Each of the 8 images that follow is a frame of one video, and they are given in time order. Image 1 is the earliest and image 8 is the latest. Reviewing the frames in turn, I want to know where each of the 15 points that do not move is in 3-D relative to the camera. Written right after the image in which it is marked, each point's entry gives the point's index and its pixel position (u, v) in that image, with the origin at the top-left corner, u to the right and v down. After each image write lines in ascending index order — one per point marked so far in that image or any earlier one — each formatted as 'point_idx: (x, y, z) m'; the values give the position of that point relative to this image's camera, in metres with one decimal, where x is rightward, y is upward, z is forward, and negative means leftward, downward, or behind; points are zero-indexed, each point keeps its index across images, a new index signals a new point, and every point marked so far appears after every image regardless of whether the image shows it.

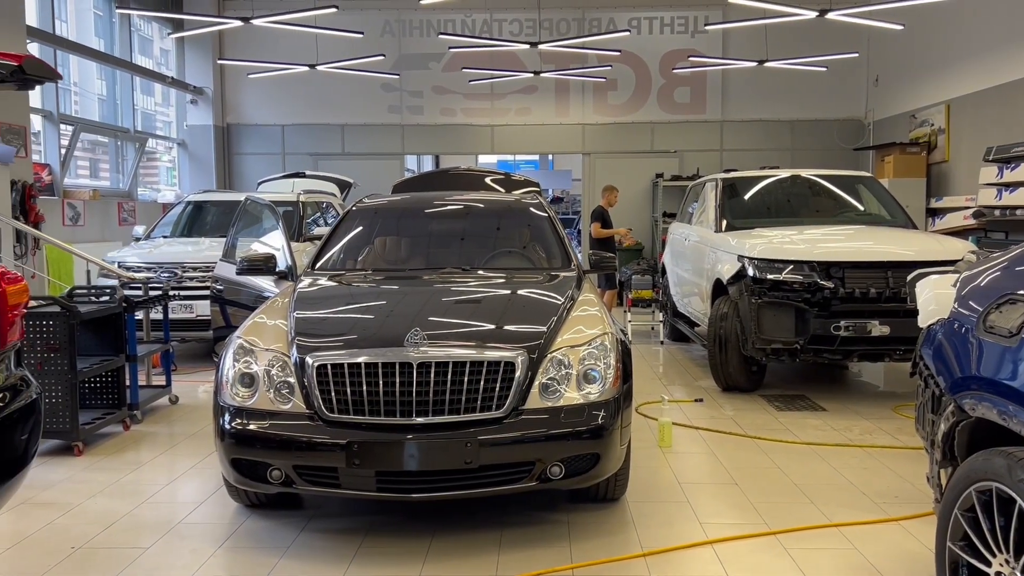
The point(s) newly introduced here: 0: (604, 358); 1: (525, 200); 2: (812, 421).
0: (+0.4, -0.3, +3.3) m
1: (+0.1, +0.6, +5.5) m
2: (+1.8, -0.8, +5.1) m
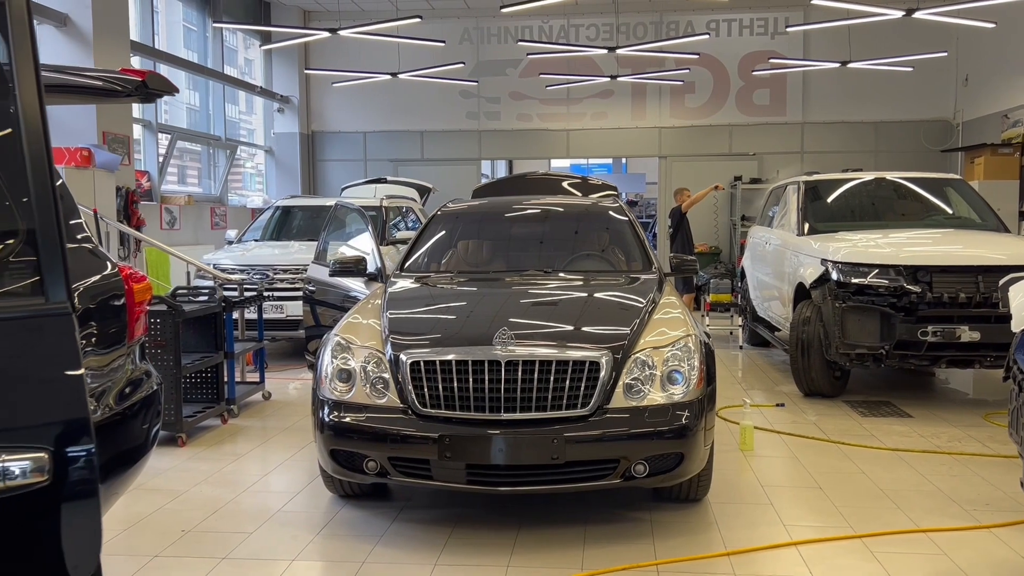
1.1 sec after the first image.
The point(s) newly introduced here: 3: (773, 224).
0: (+0.7, -0.3, +3.4) m
1: (+0.6, +0.5, +5.6) m
2: (+2.3, -0.8, +5.0) m
3: (+2.3, +0.6, +7.4) m
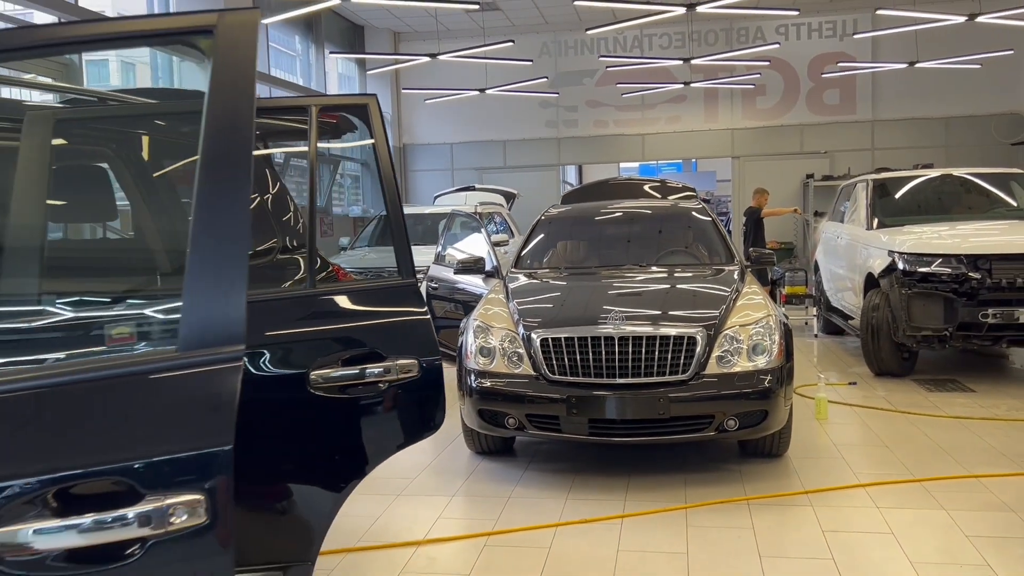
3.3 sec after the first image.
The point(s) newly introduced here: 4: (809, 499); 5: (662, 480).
0: (+1.2, -0.2, +4.0) m
1: (+1.3, +0.6, +6.3) m
2: (+2.9, -0.7, +5.6) m
3: (+3.1, +0.6, +7.9) m
4: (+1.3, -0.9, +3.7) m
5: (+0.7, -0.9, +4.0) m
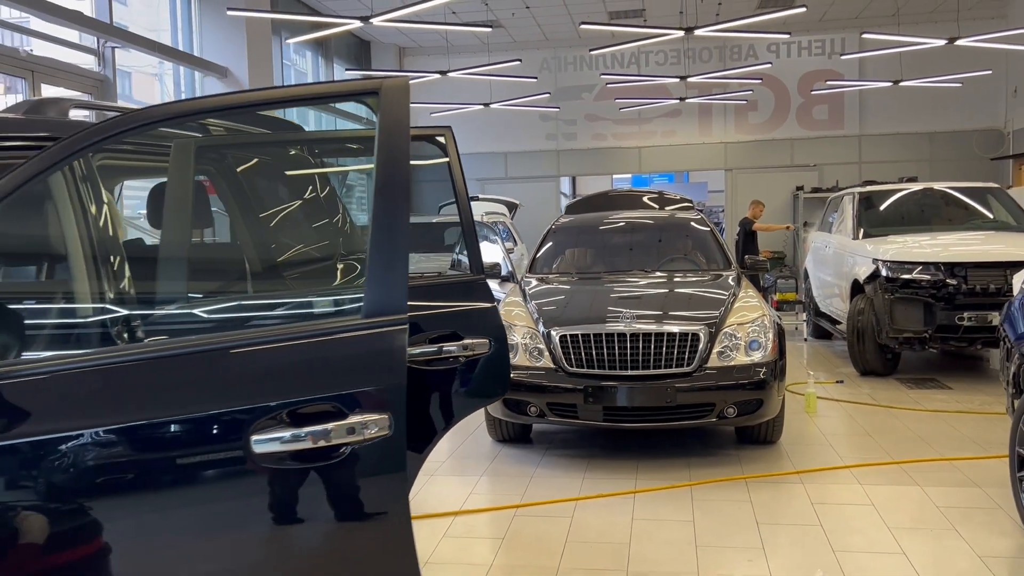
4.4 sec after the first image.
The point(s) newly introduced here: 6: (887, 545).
0: (+1.3, -0.2, +4.5) m
1: (+1.4, +0.6, +6.7) m
2: (+3.0, -0.8, +6.0) m
3: (+3.2, +0.6, +8.4) m
4: (+1.4, -0.9, +4.2) m
5: (+0.8, -0.9, +4.5) m
6: (+1.5, -1.0, +3.3) m
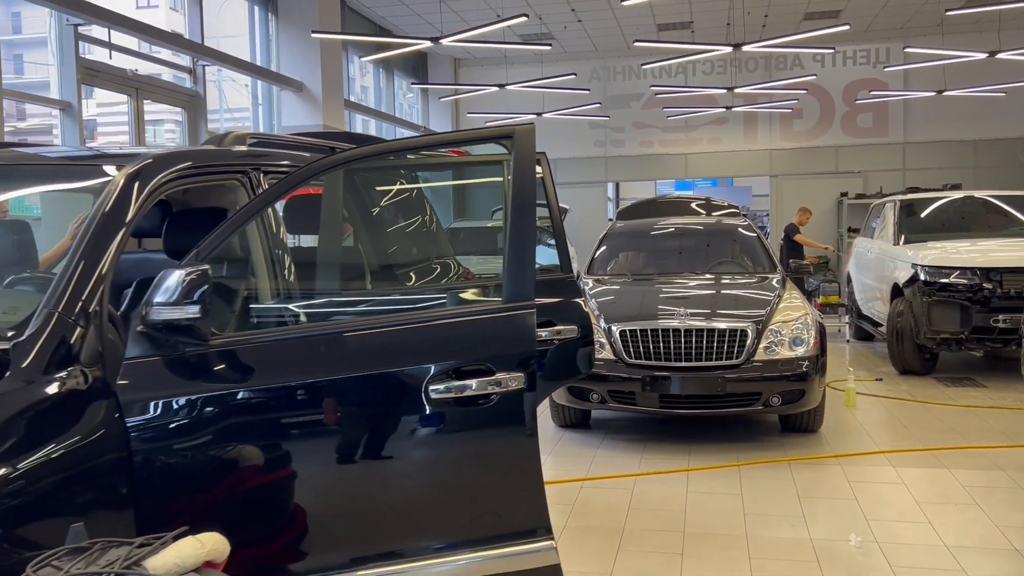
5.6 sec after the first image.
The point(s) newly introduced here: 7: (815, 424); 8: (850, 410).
0: (+1.7, -0.2, +4.9) m
1: (+1.9, +0.5, +7.2) m
2: (+3.5, -0.8, +6.4) m
3: (+3.7, +0.5, +8.8) m
4: (+1.8, -0.9, +4.6) m
5: (+1.2, -0.9, +4.9) m
6: (+1.8, -1.0, +3.8) m
7: (+1.8, -0.8, +5.1) m
8: (+2.4, -0.9, +6.0) m
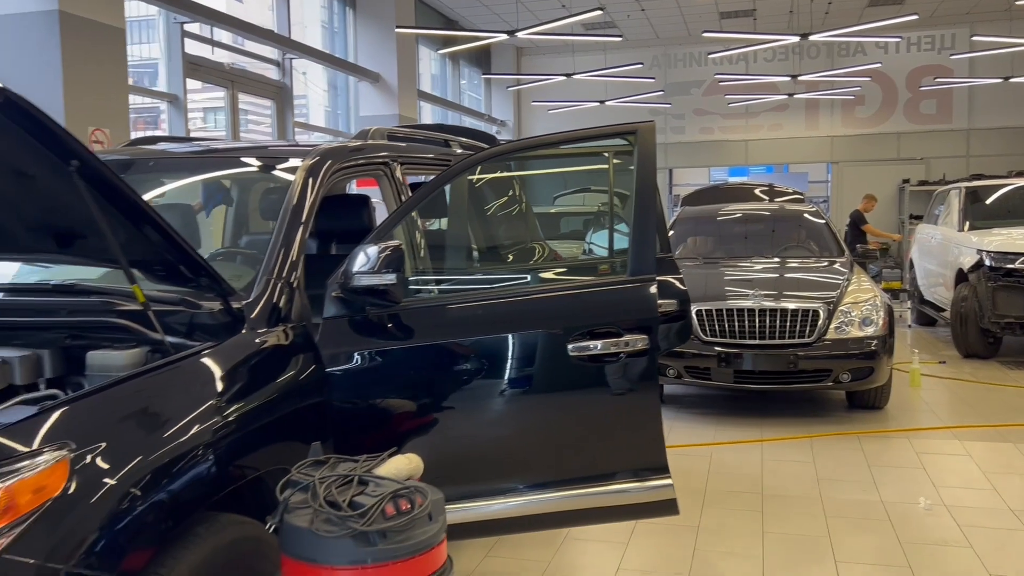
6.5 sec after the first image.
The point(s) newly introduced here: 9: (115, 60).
0: (+2.2, -0.1, +5.2) m
1: (+2.5, +0.7, +7.4) m
2: (+4.0, -0.7, +6.6) m
3: (+4.4, +0.7, +8.9) m
4: (+2.2, -0.8, +4.9) m
5: (+1.7, -0.8, +5.2) m
6: (+2.2, -0.9, +4.0) m
7: (+2.3, -0.7, +5.4) m
8: (+2.9, -0.7, +6.2) m
9: (-3.0, +1.7, +6.5) m
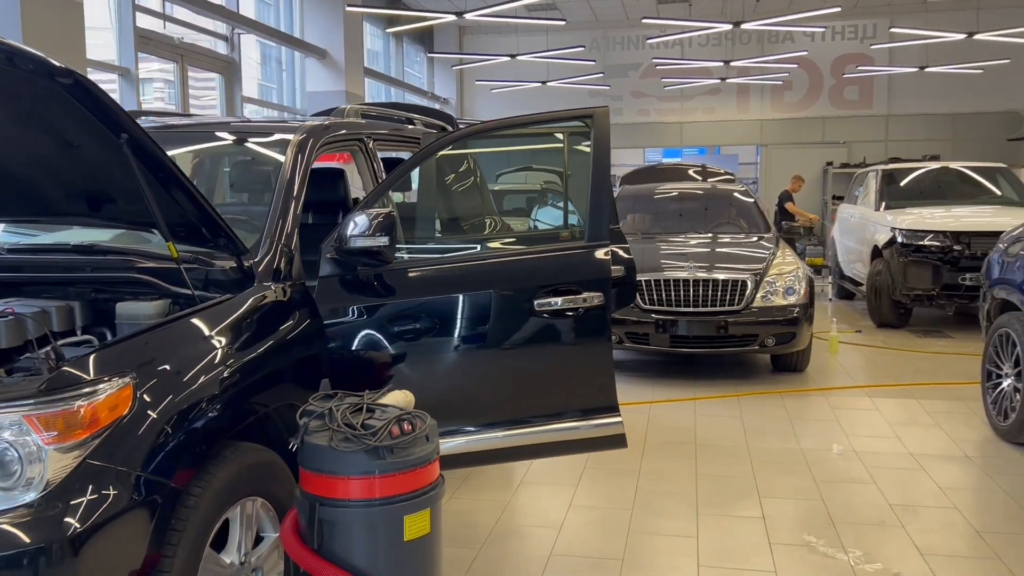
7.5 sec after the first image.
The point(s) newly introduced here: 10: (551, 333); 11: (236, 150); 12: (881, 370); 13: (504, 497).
0: (+1.9, 0.0, +5.7) m
1: (+2.0, +0.9, +7.9) m
2: (+3.6, -0.5, +7.2) m
3: (+3.8, +1.0, +9.5) m
4: (+2.0, -0.7, +5.4) m
5: (+1.4, -0.6, +5.7) m
6: (+2.0, -0.8, +4.5) m
7: (+2.0, -0.5, +5.9) m
8: (+2.5, -0.5, +6.7) m
9: (-3.4, +1.9, +6.5) m
10: (+0.1, -0.1, +2.7) m
11: (-1.0, +0.5, +3.1) m
12: (+2.7, -0.6, +6.1) m
13: (0.0, -0.9, +3.8) m
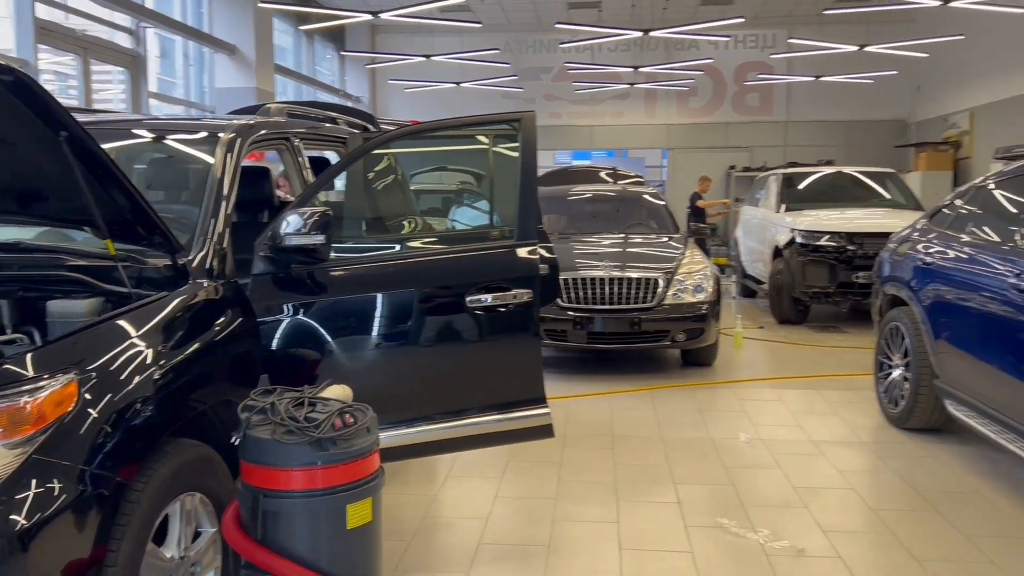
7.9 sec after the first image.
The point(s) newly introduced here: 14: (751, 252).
0: (+1.4, +0.1, +5.9) m
1: (+1.2, +0.9, +8.1) m
2: (+2.9, -0.4, +7.6) m
3: (+2.9, +1.0, +10.0) m
4: (+1.4, -0.6, +5.7) m
5: (+0.8, -0.6, +5.9) m
6: (+1.6, -0.8, +4.8) m
7: (+1.4, -0.5, +6.1) m
8: (+1.9, -0.5, +7.1) m
9: (-4.0, +1.9, +6.2) m
10: (-0.1, -0.1, +2.8) m
11: (-1.2, +0.5, +3.0) m
12: (+2.1, -0.6, +6.5) m
13: (-0.4, -0.9, +3.8) m
14: (+2.8, +0.4, +10.0) m
